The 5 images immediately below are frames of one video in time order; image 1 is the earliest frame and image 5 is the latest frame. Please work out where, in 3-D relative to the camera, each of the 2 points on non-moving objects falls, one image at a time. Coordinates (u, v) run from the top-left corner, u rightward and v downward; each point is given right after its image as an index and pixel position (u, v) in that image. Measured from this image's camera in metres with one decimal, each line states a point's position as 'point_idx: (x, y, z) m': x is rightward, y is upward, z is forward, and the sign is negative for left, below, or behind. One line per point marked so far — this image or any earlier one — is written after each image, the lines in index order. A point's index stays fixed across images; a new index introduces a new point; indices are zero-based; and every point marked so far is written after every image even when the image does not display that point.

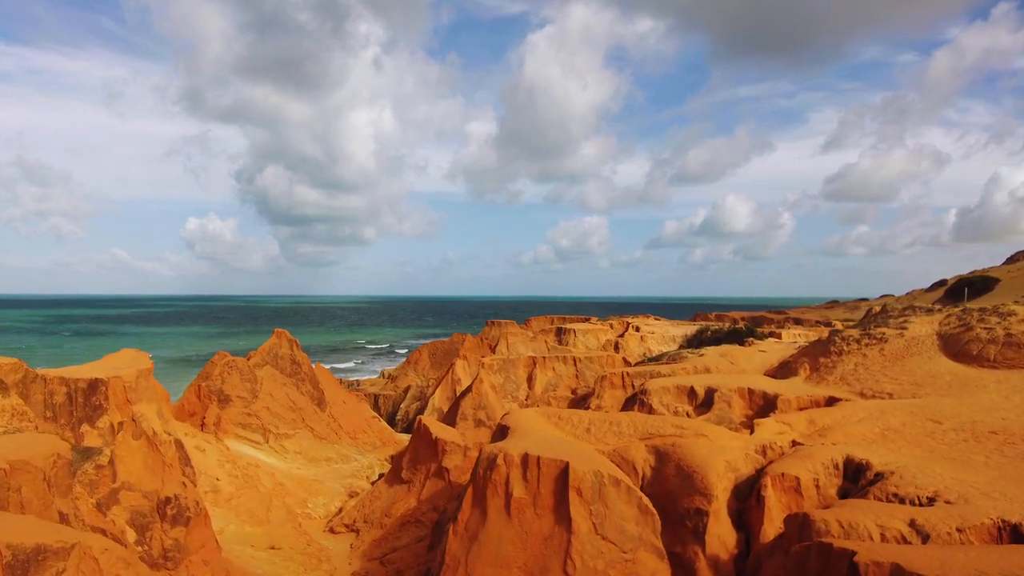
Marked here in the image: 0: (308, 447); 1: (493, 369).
0: (-6.6, -5.1, +20.1) m
1: (-0.6, -2.6, +19.7) m
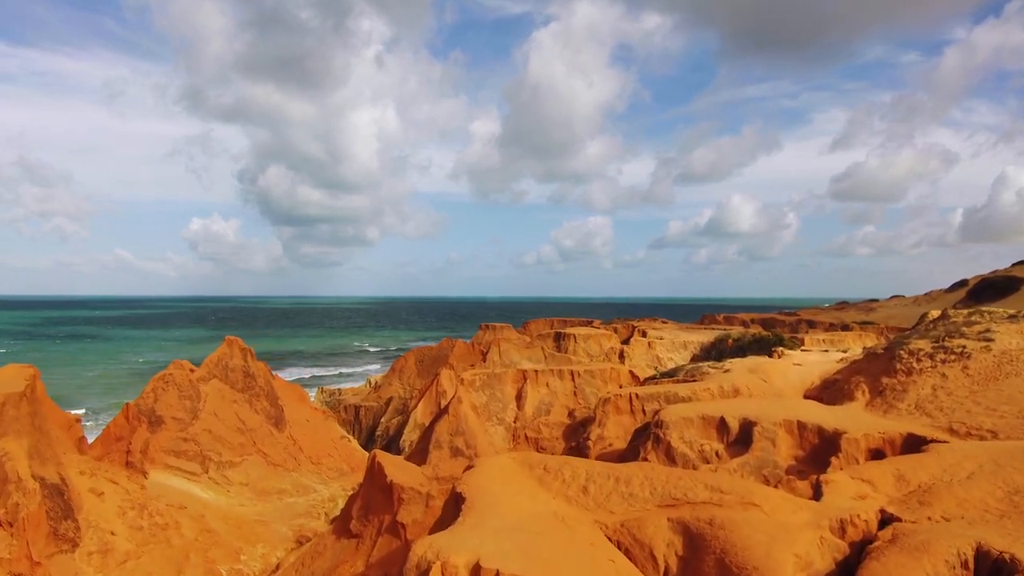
0: (-7.0, -5.2, +17.0) m
1: (-1.0, -2.6, +16.6) m
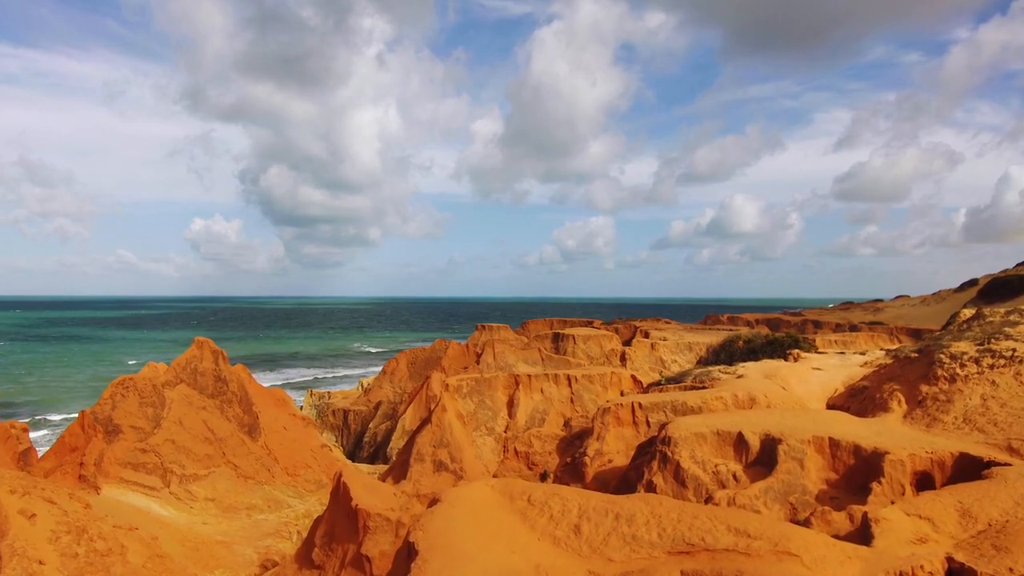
0: (-7.2, -5.1, +15.5) m
1: (-1.2, -2.6, +15.1) m
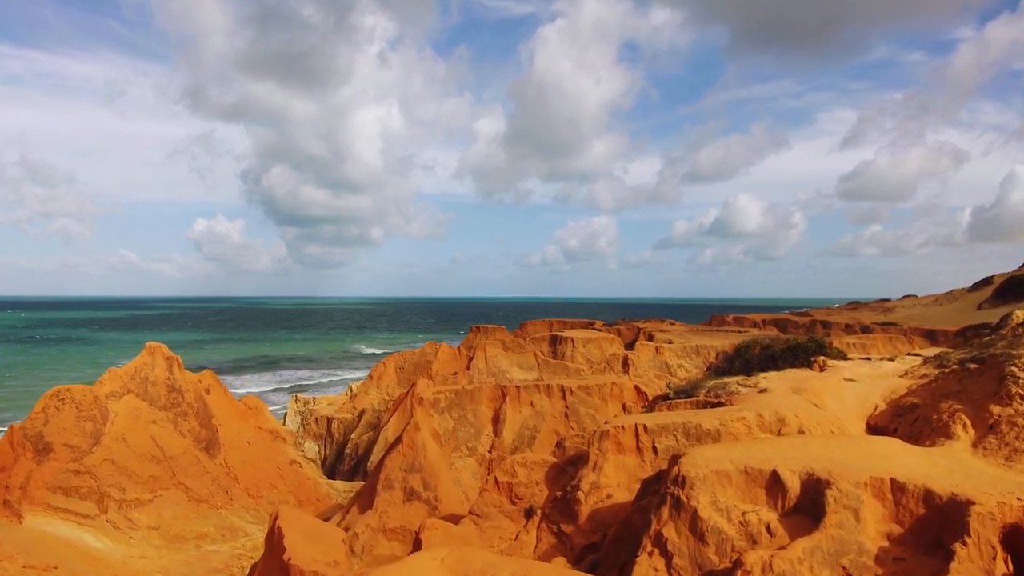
0: (-7.5, -5.1, +13.7) m
1: (-1.5, -2.5, +13.2) m
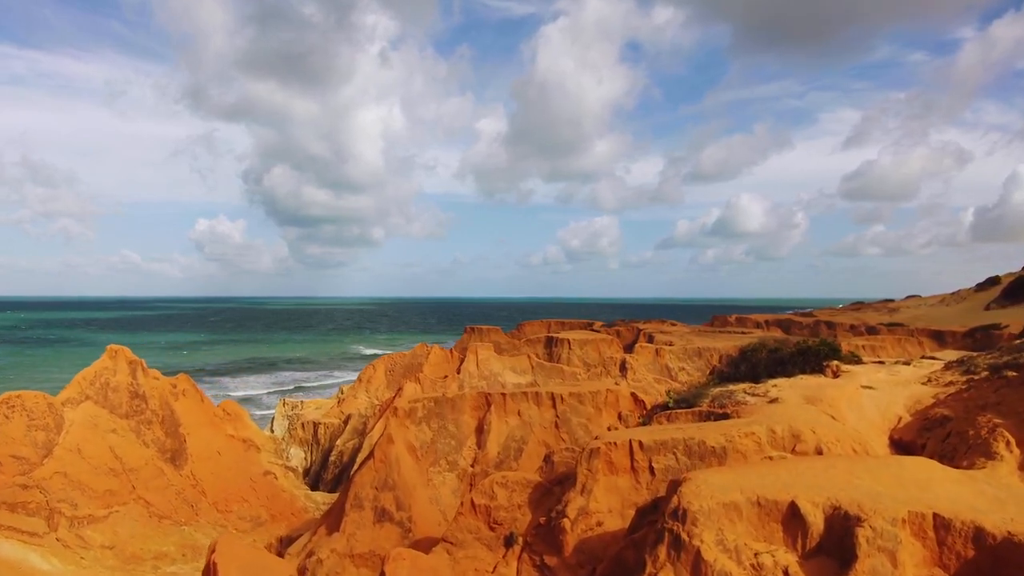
0: (-7.8, -5.0, +12.6) m
1: (-1.8, -2.5, +12.1) m
